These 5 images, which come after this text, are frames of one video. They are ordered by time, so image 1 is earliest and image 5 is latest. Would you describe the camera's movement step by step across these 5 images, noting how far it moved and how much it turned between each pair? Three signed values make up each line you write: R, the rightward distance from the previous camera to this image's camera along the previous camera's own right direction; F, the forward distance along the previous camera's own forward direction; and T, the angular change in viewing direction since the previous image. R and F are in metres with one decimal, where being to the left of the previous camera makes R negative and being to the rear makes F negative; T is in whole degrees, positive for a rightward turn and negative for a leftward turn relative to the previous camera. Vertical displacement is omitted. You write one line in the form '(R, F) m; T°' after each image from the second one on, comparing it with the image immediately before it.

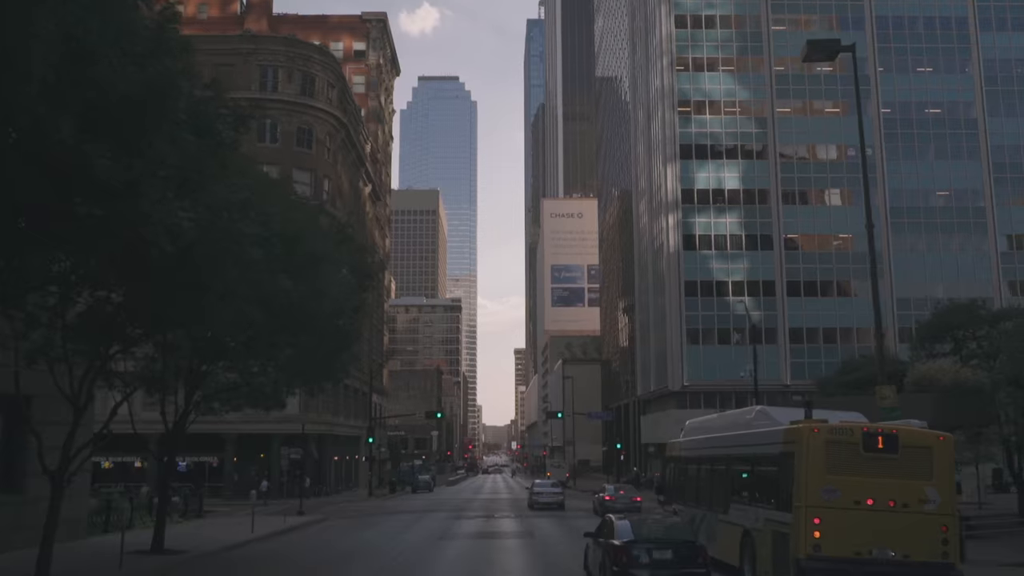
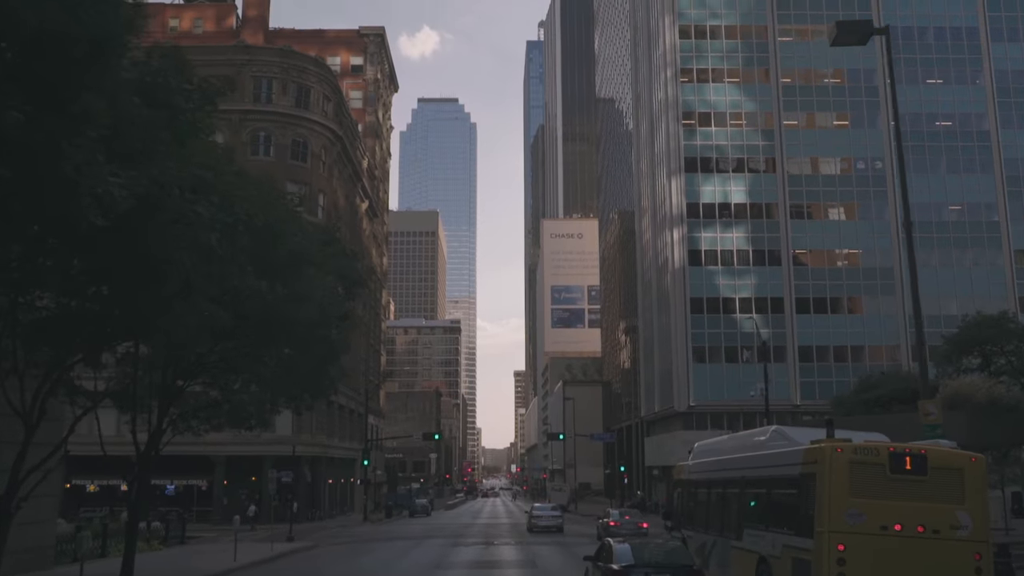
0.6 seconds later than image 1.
(0.0, +2.4) m; 0°
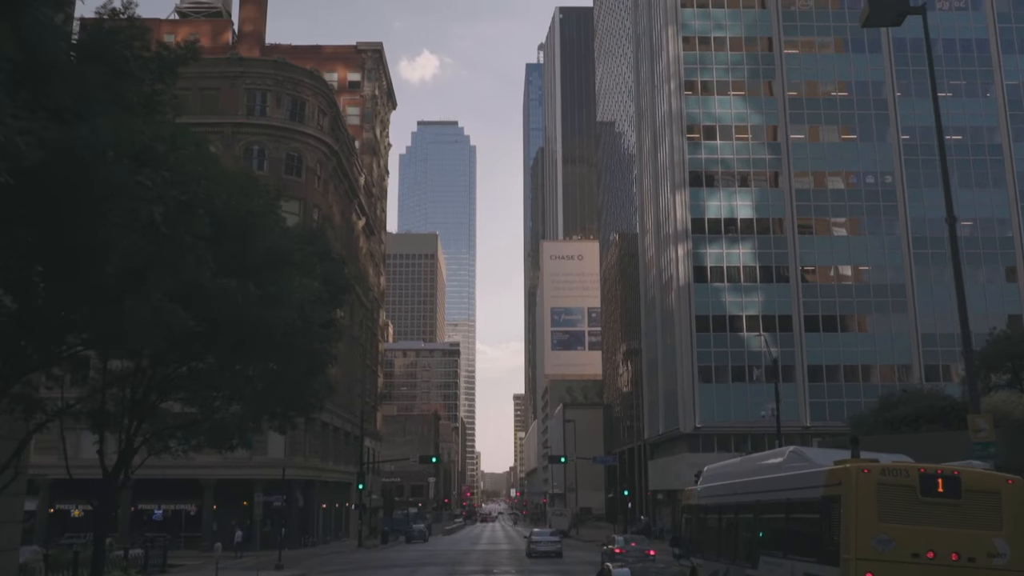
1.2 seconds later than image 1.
(0.0, +2.2) m; 0°
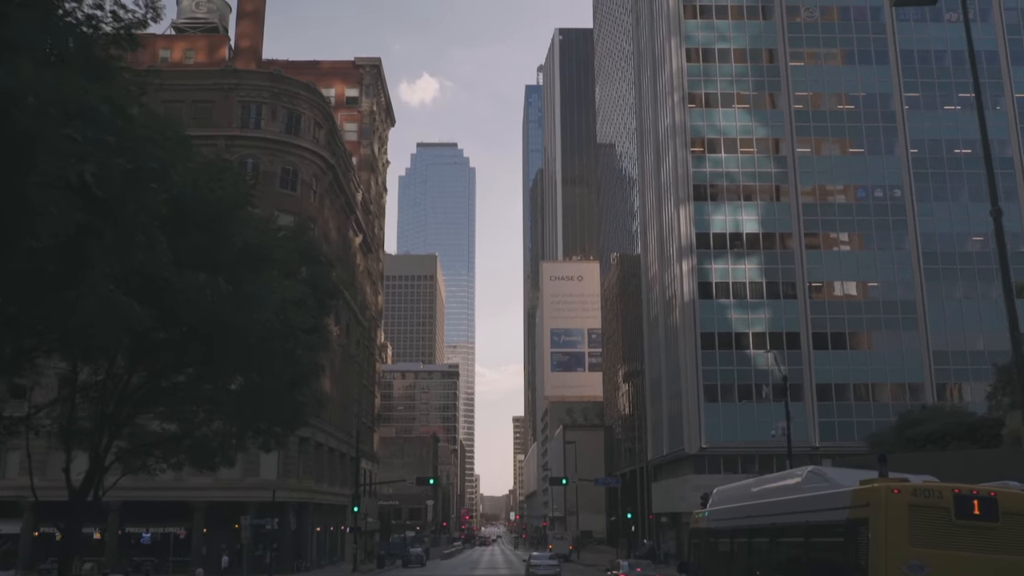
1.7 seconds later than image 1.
(0.0, +1.9) m; 0°
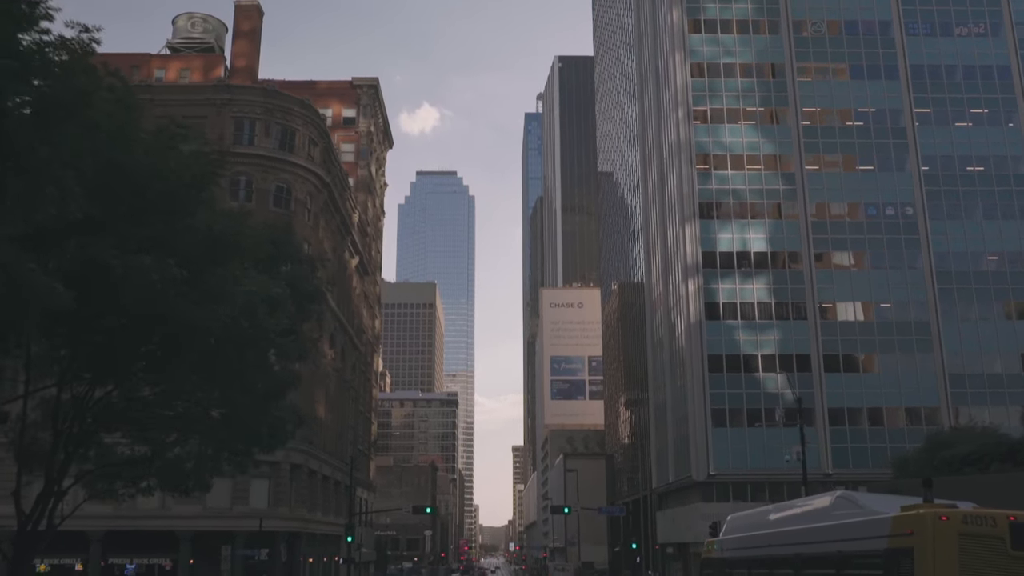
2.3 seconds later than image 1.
(-0.1, +2.4) m; 0°
